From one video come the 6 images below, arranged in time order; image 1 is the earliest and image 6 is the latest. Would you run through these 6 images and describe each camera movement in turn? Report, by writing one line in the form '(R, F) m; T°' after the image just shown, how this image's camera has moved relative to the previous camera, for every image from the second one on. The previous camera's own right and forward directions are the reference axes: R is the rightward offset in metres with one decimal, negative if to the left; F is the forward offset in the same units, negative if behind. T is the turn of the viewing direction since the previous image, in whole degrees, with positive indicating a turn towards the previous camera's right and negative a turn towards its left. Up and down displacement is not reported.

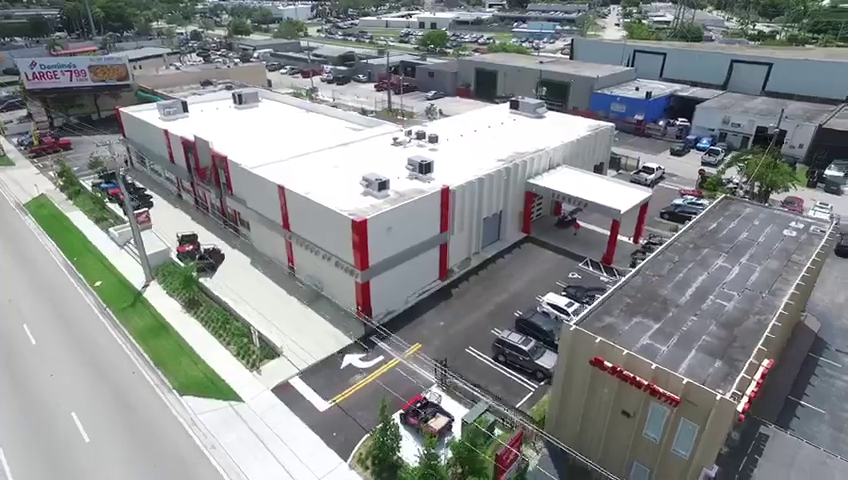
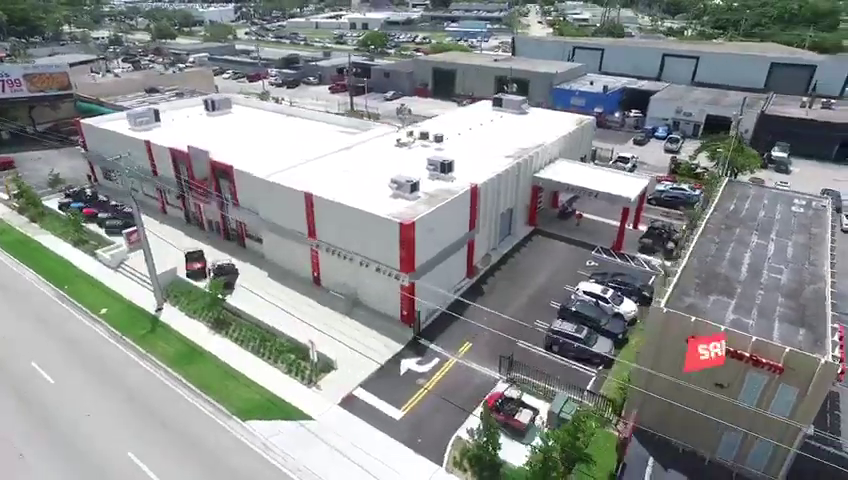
(-6.4, +0.5) m; +8°
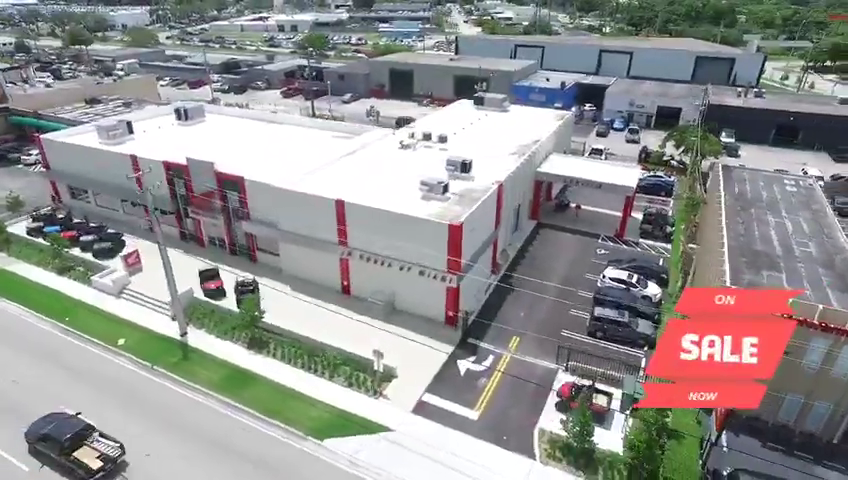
(-6.3, +0.5) m; +8°
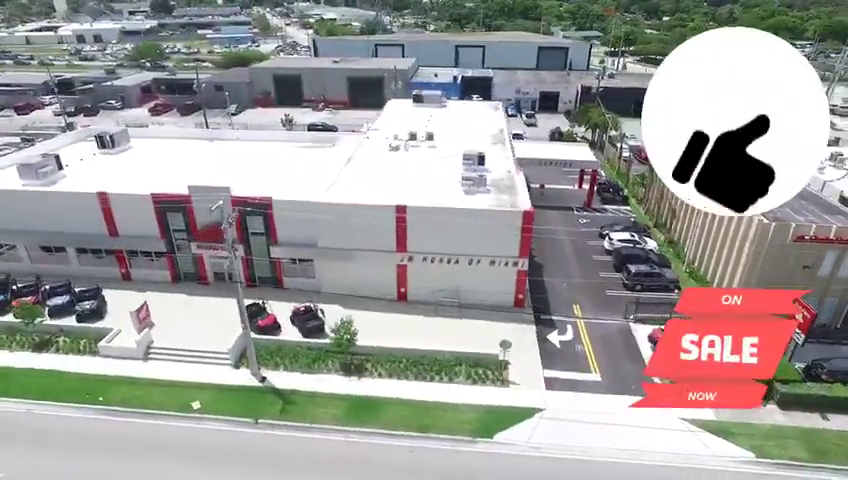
(-13.2, +1.7) m; +19°
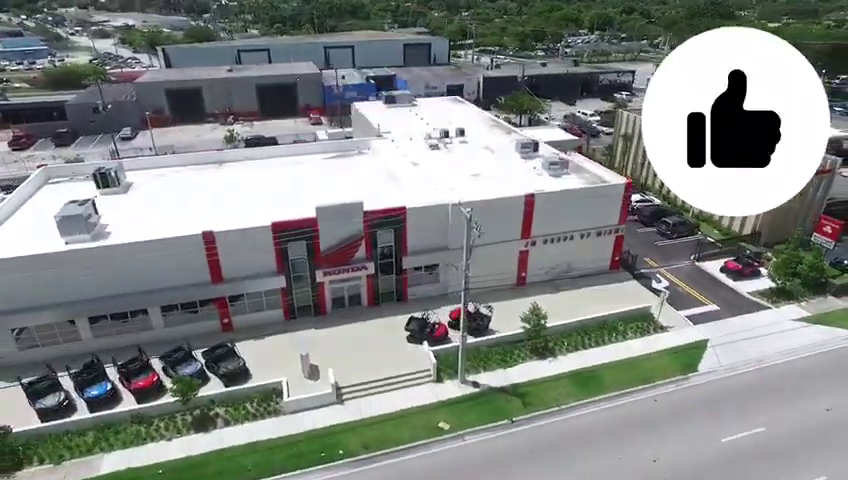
(-18.3, +2.5) m; +20°
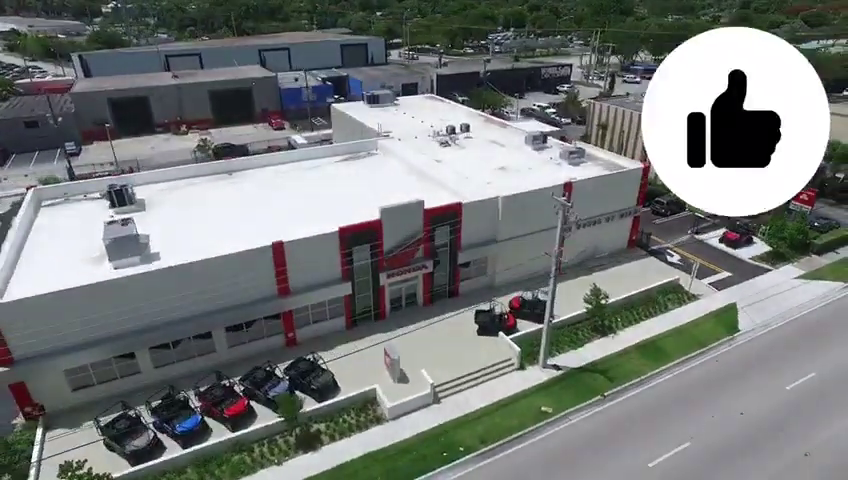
(-8.0, +0.5) m; +9°
